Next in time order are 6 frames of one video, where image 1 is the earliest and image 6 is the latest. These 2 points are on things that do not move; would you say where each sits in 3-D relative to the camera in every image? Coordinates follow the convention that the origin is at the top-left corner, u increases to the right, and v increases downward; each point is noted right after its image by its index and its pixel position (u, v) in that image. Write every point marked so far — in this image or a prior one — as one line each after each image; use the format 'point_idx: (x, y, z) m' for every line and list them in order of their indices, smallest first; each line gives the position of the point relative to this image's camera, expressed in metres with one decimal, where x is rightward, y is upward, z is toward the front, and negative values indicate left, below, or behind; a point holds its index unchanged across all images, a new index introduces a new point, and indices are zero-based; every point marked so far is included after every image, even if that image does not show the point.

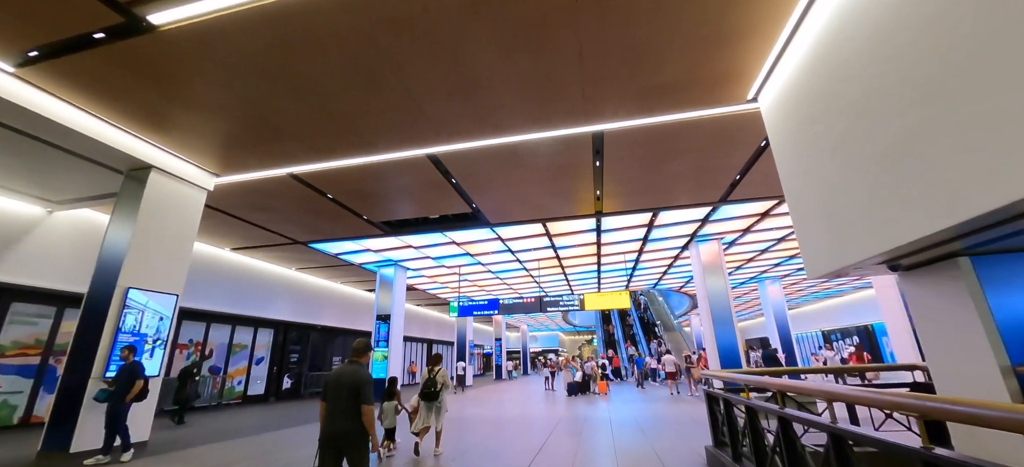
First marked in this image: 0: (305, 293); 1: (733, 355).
0: (-8.3, -2.4, +15.8) m
1: (+6.0, -3.3, +10.7) m
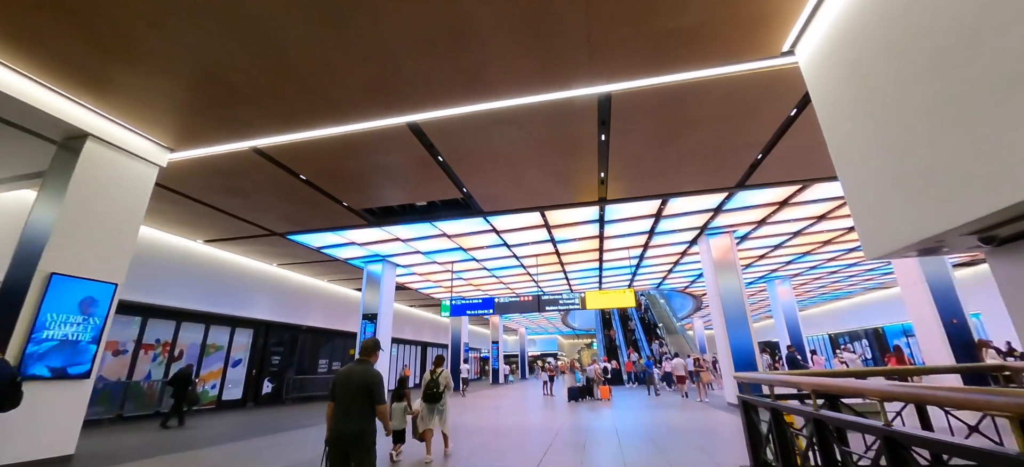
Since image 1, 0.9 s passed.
0: (-8.5, -2.2, +14.8) m
1: (+5.9, -3.1, +9.8) m
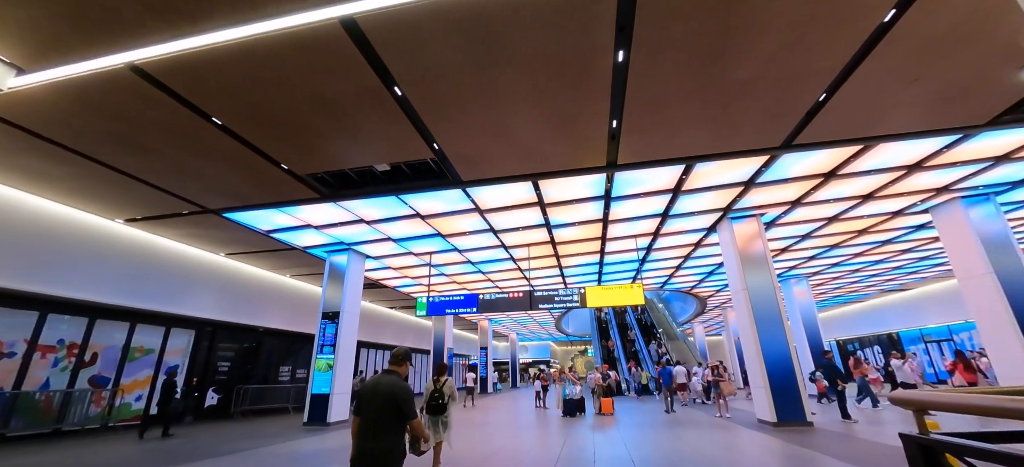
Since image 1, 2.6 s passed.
0: (-8.9, -1.7, +12.8) m
1: (+5.6, -2.7, +8.1) m
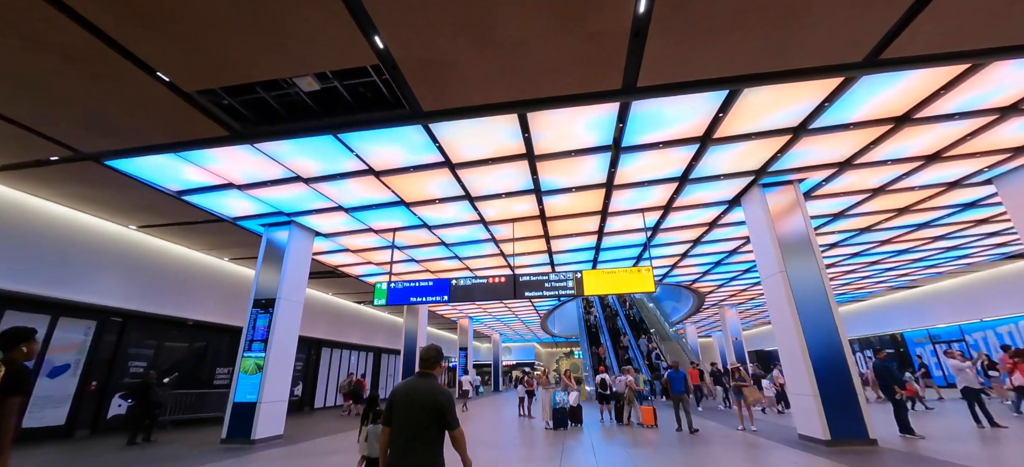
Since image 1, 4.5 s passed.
0: (-9.4, -1.0, +10.5) m
1: (+5.2, -2.1, +6.3) m
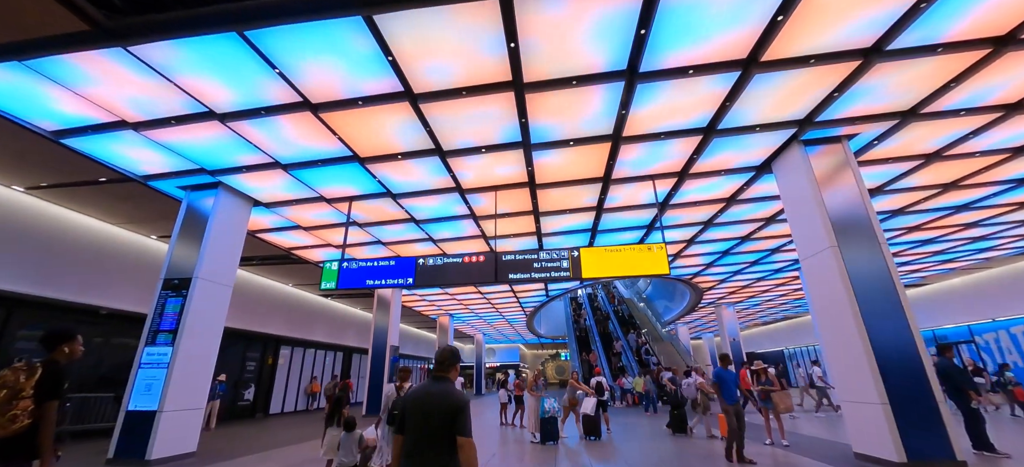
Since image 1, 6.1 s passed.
0: (-9.8, -0.3, +8.6) m
1: (+4.9, -1.6, +4.9) m
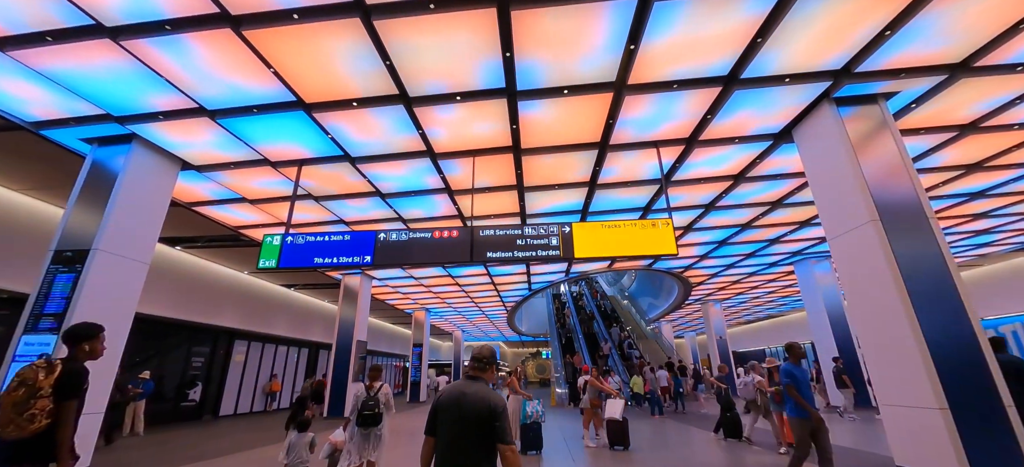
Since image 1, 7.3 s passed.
0: (-10.1, +0.3, +7.1) m
1: (+4.7, -1.3, +4.1) m
